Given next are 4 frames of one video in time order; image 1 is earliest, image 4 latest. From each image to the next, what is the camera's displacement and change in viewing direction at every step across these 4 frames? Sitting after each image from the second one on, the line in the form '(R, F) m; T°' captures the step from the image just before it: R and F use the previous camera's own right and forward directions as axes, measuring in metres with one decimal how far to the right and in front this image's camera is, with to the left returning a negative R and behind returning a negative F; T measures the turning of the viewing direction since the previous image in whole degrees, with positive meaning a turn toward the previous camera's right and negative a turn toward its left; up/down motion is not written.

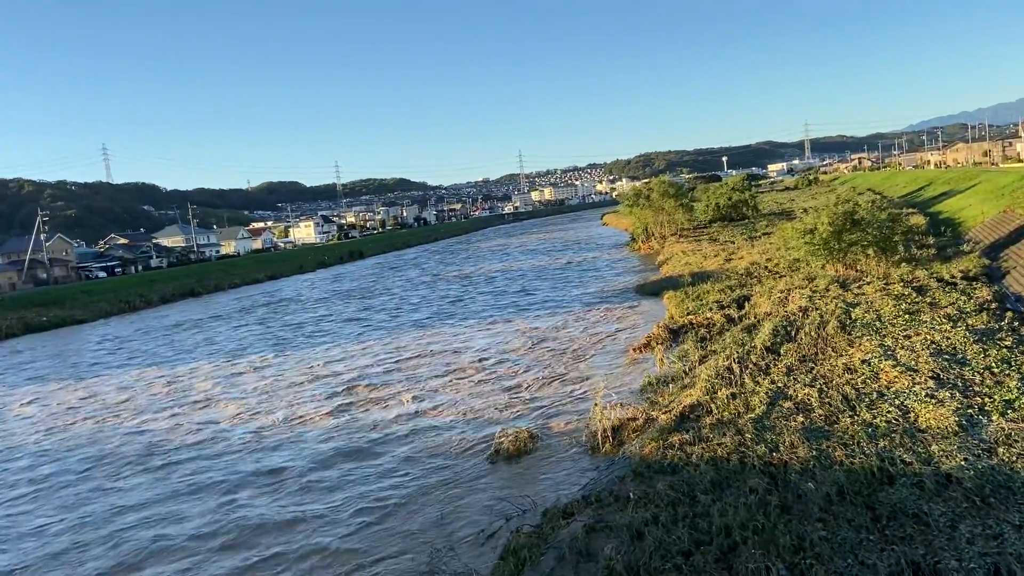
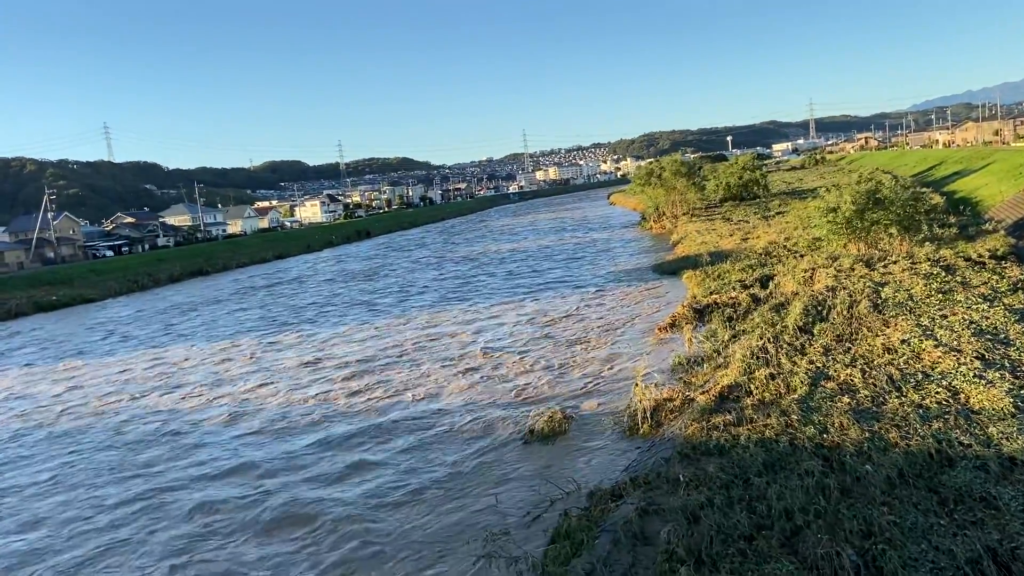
(-0.3, +0.1) m; 0°
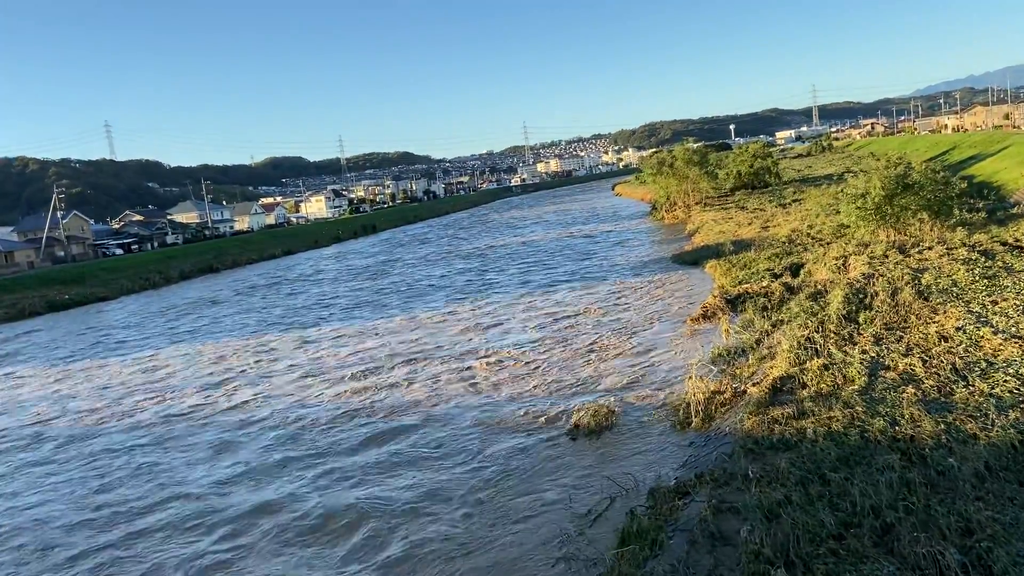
(-0.4, +0.2) m; 0°
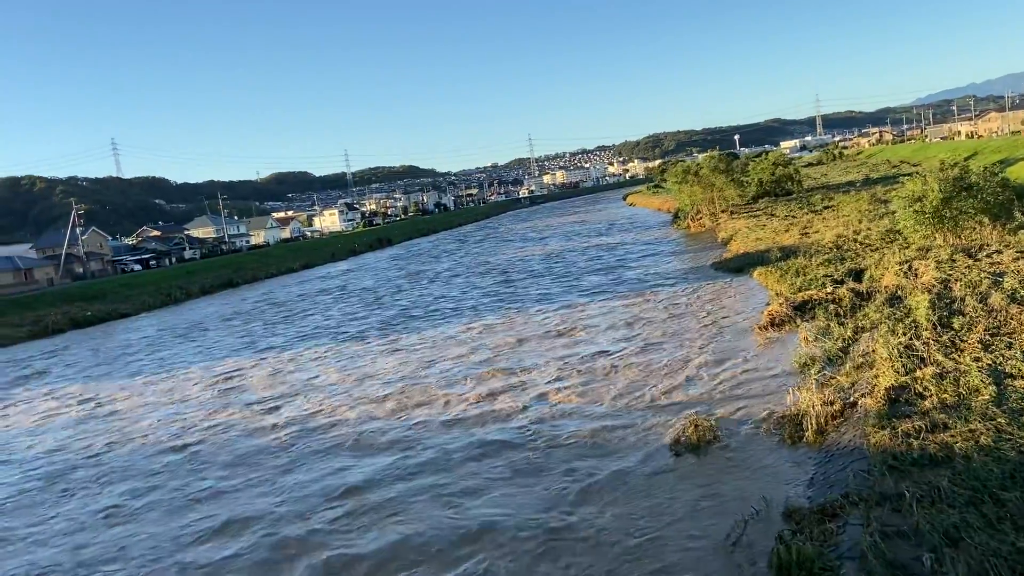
(-0.8, +0.4) m; 0°
